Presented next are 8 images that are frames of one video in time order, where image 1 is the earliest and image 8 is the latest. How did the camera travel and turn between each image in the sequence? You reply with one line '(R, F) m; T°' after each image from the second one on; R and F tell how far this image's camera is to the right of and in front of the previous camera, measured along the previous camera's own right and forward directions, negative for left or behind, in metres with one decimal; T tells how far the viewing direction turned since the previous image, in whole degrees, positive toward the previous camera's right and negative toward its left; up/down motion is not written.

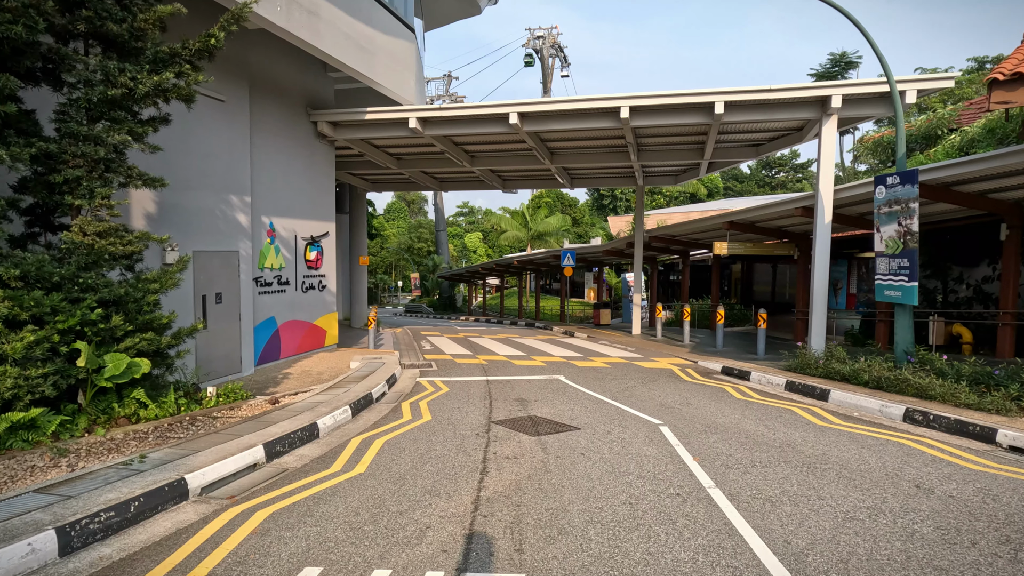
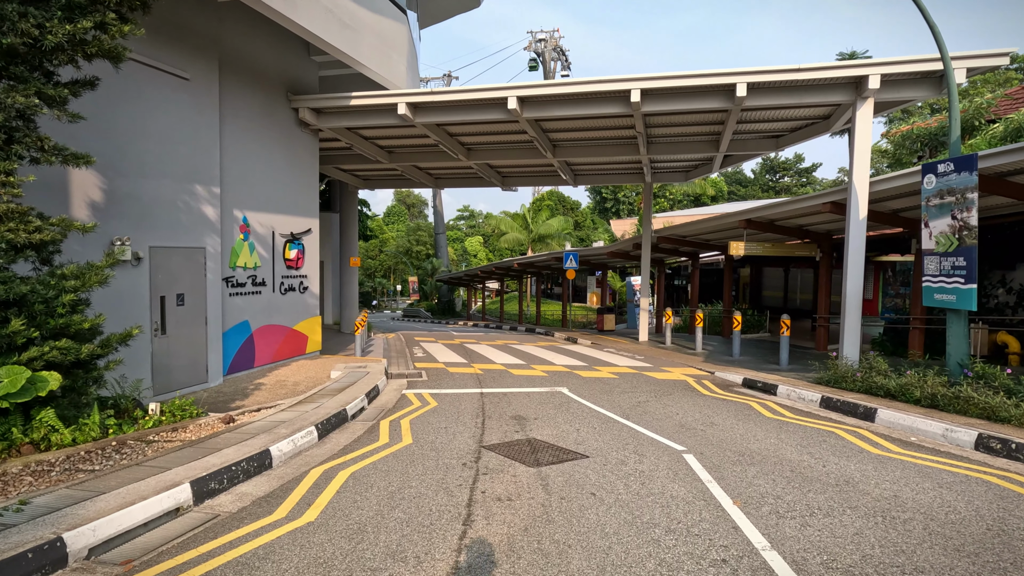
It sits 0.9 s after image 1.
(+0.1, +1.3) m; 0°
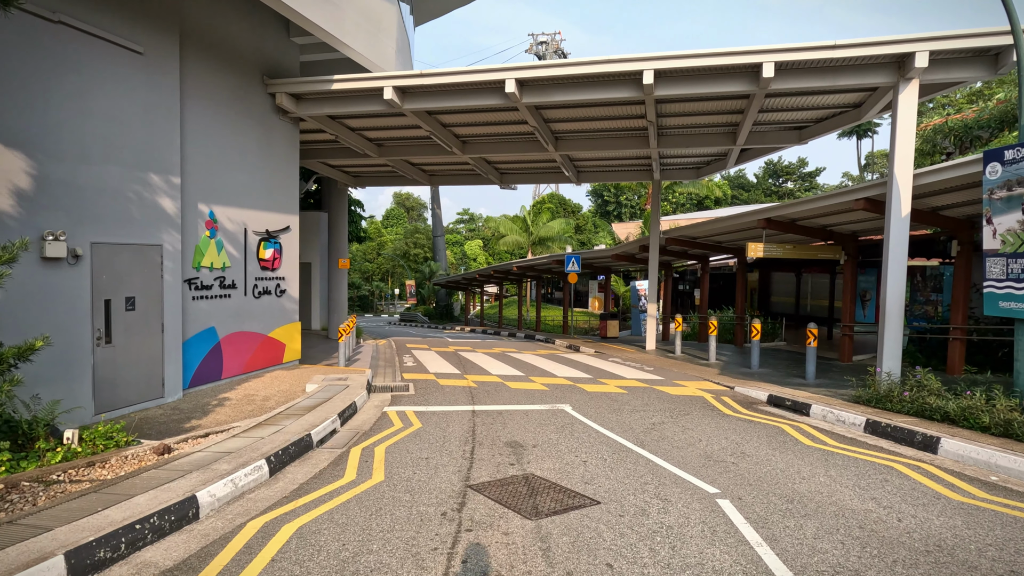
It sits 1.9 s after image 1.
(+0.1, +1.3) m; 0°
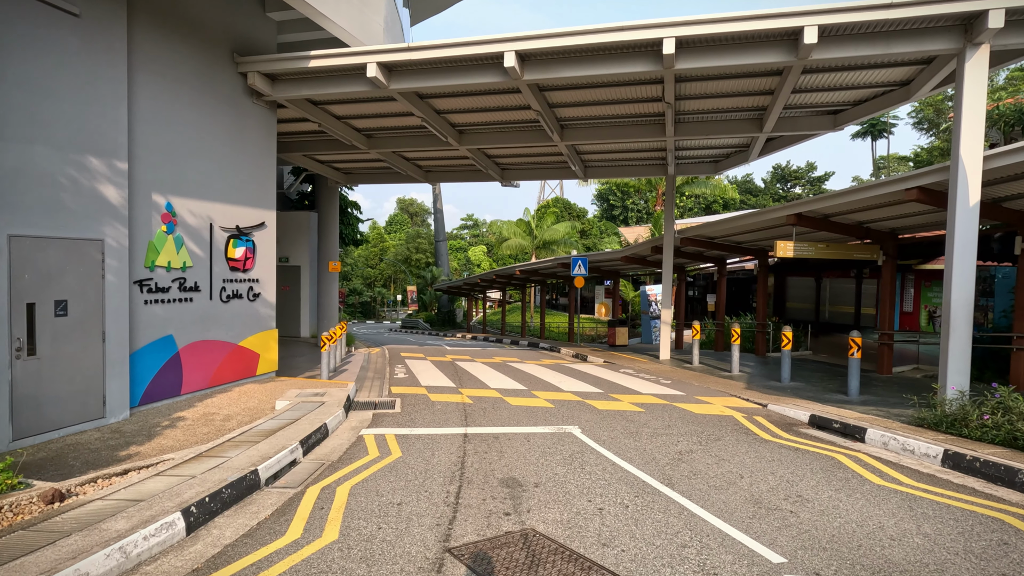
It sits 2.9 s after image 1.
(+0.1, +1.4) m; 0°
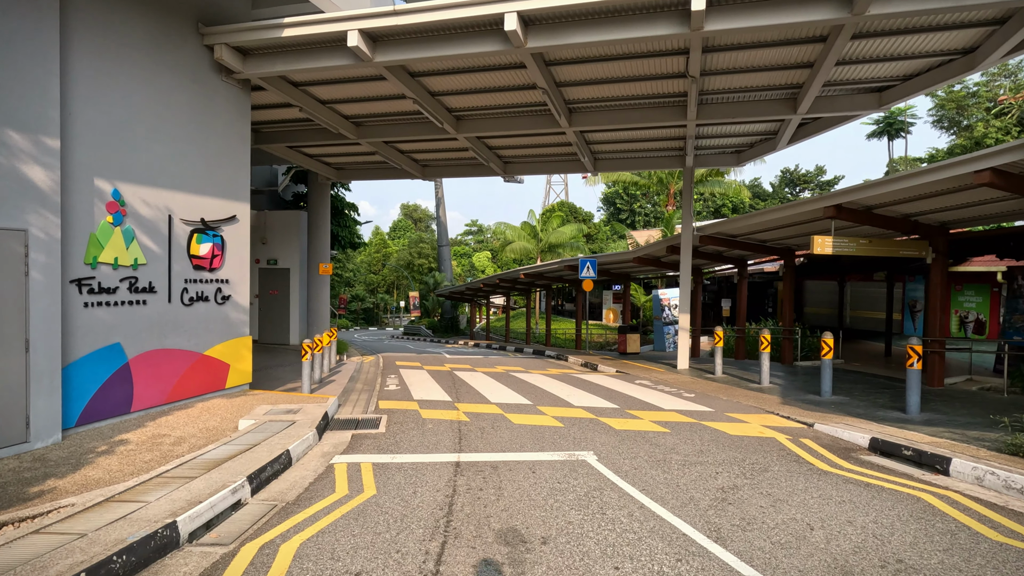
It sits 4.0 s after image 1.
(0.0, +1.4) m; 0°
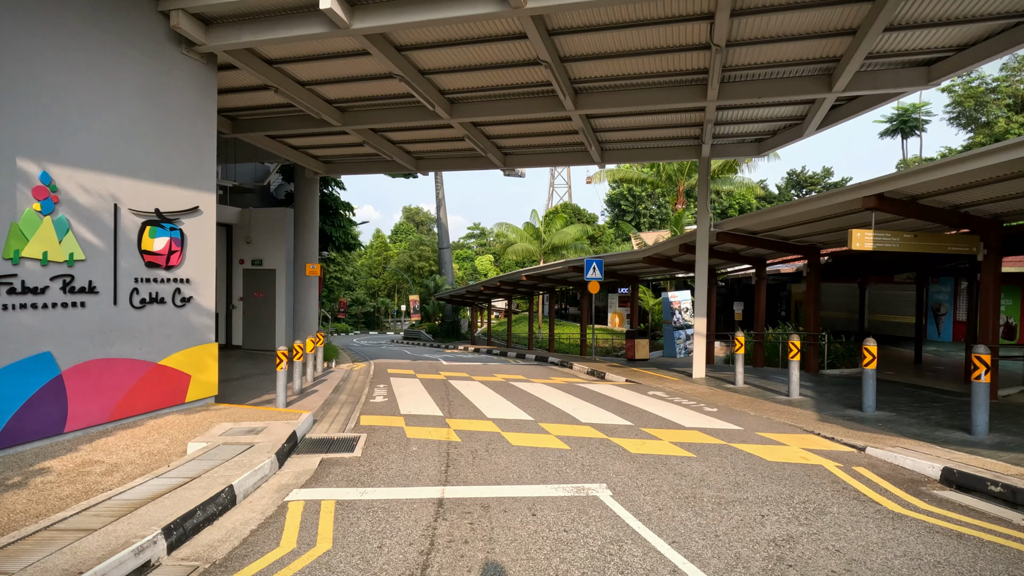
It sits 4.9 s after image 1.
(+0.1, +1.3) m; 0°
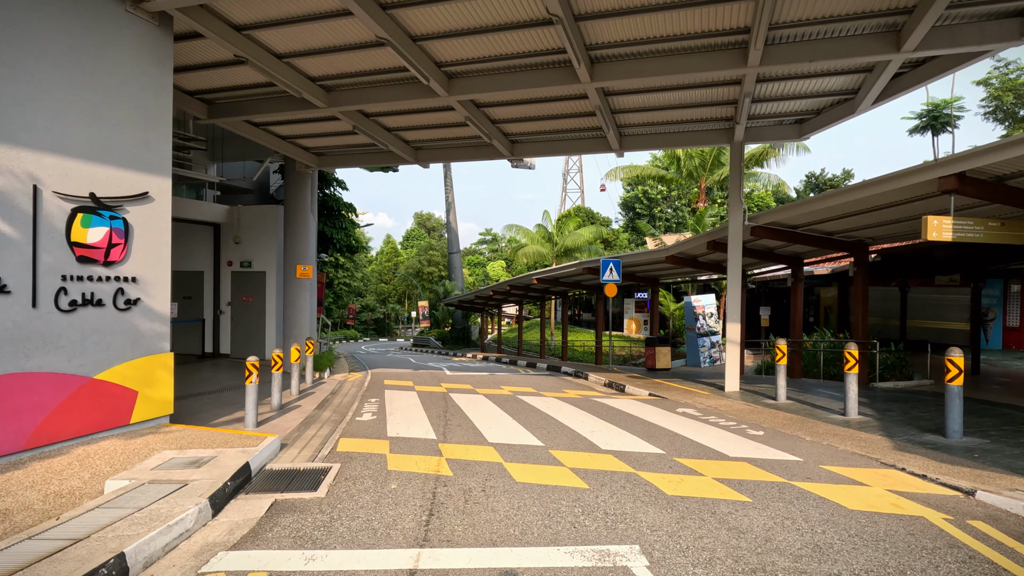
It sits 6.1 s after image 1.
(+0.1, +1.6) m; -1°
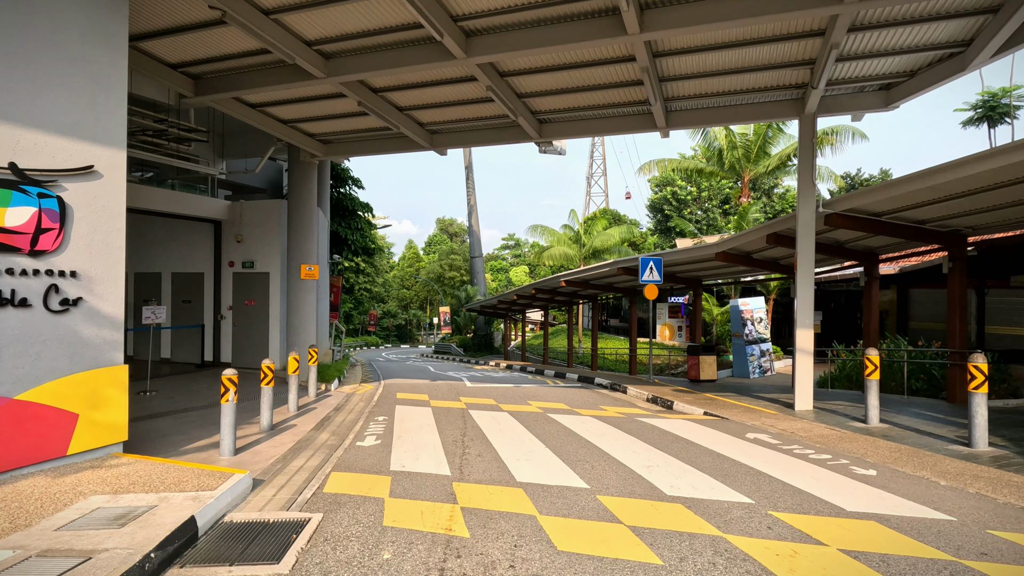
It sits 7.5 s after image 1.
(-0.1, +1.8) m; -2°
